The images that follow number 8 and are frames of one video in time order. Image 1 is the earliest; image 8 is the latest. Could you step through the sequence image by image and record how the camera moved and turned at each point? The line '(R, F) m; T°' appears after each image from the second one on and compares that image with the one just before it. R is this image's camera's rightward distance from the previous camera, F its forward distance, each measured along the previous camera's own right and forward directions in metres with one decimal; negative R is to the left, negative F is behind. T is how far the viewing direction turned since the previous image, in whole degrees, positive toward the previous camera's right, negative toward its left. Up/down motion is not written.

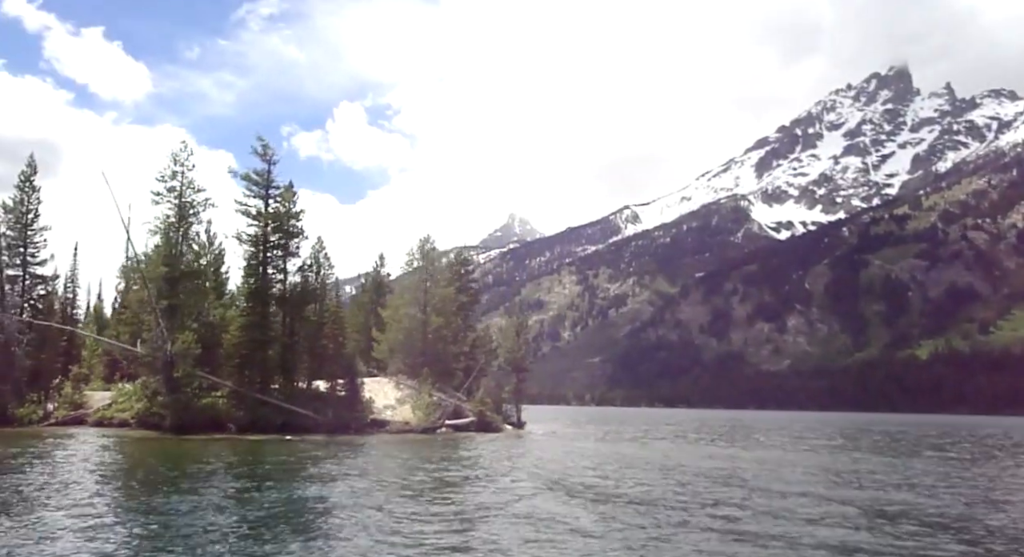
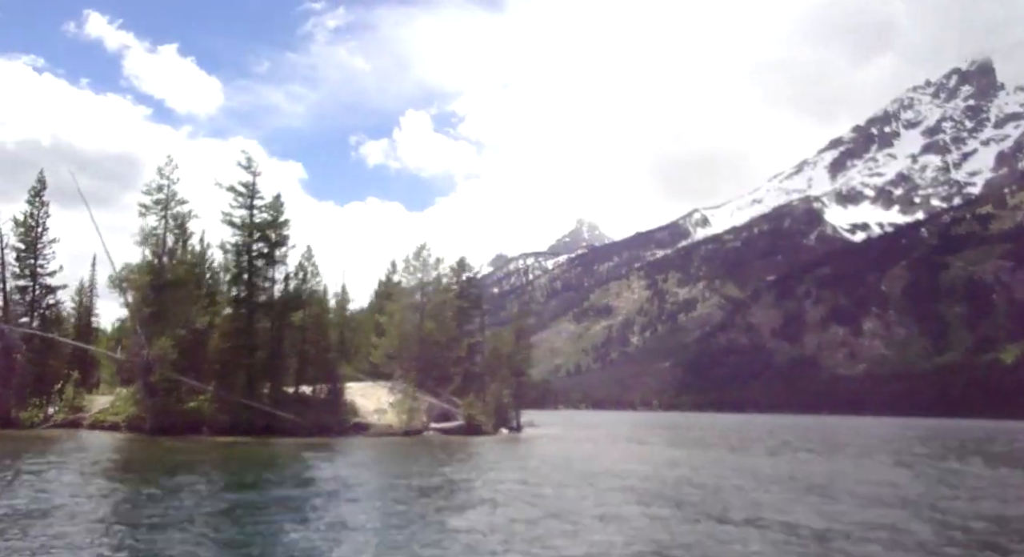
(+7.2, -0.6) m; -4°
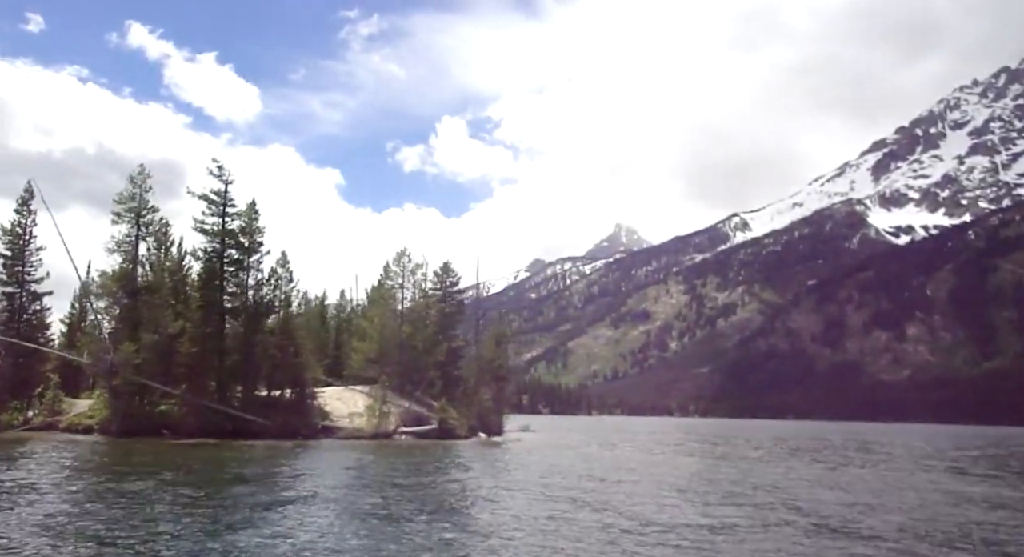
(+5.6, -0.7) m; -2°
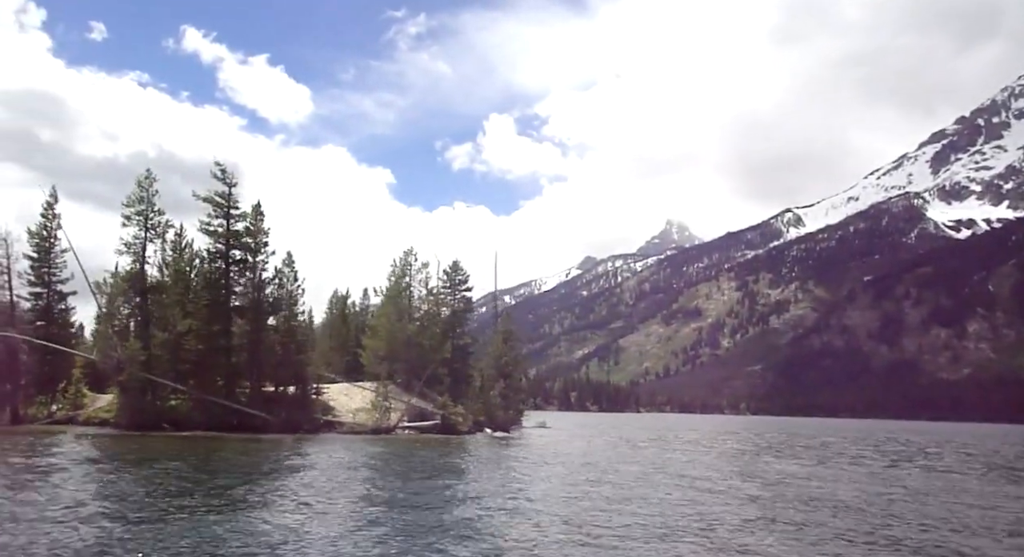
(+4.6, -1.4) m; -3°
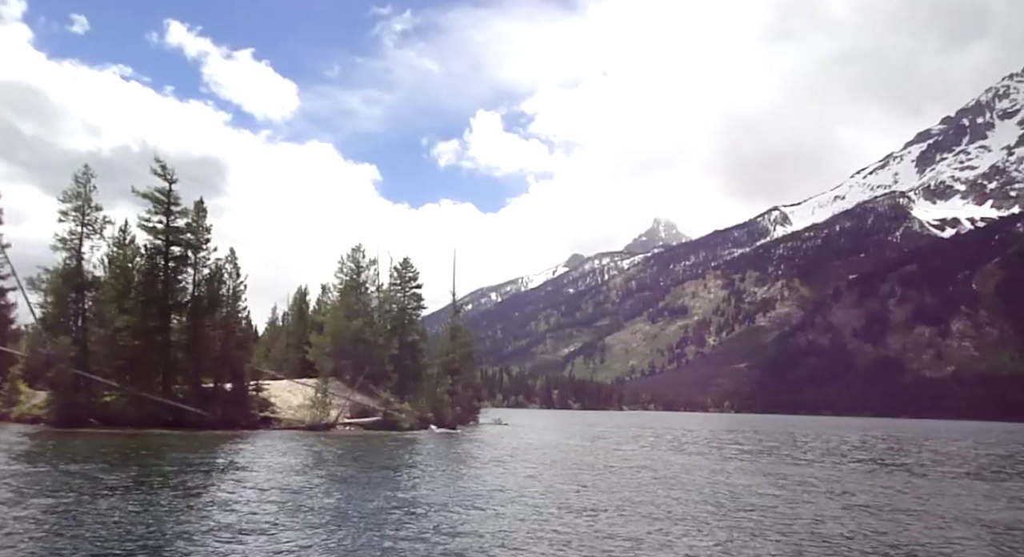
(+4.1, -0.5) m; +1°
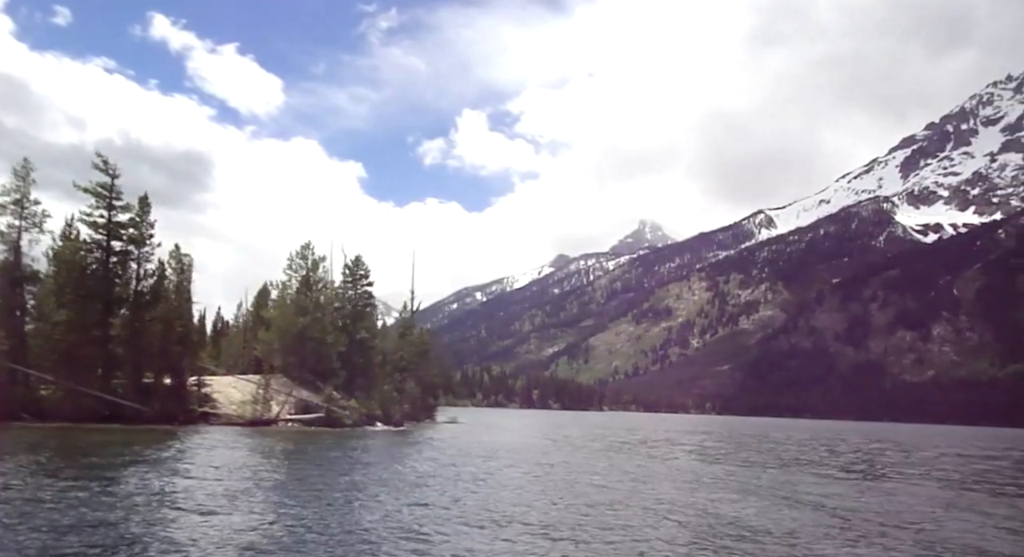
(+3.9, -1.0) m; +1°
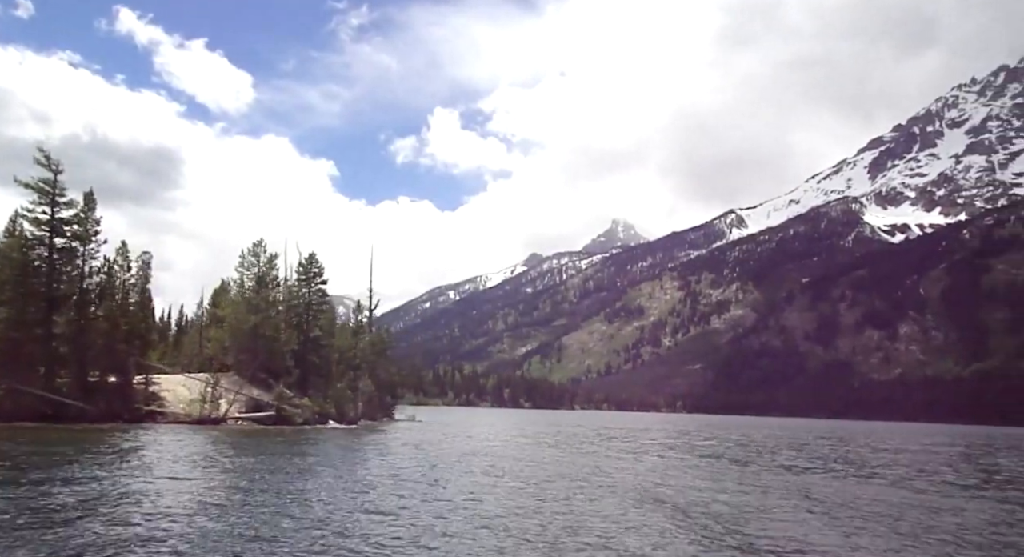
(+2.0, -0.2) m; +2°
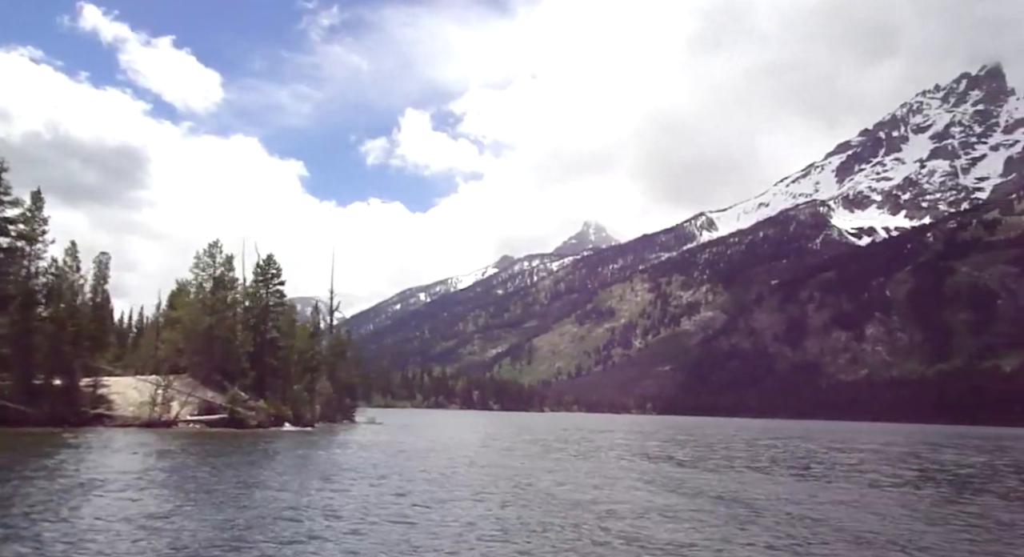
(+1.3, +0.3) m; +2°
